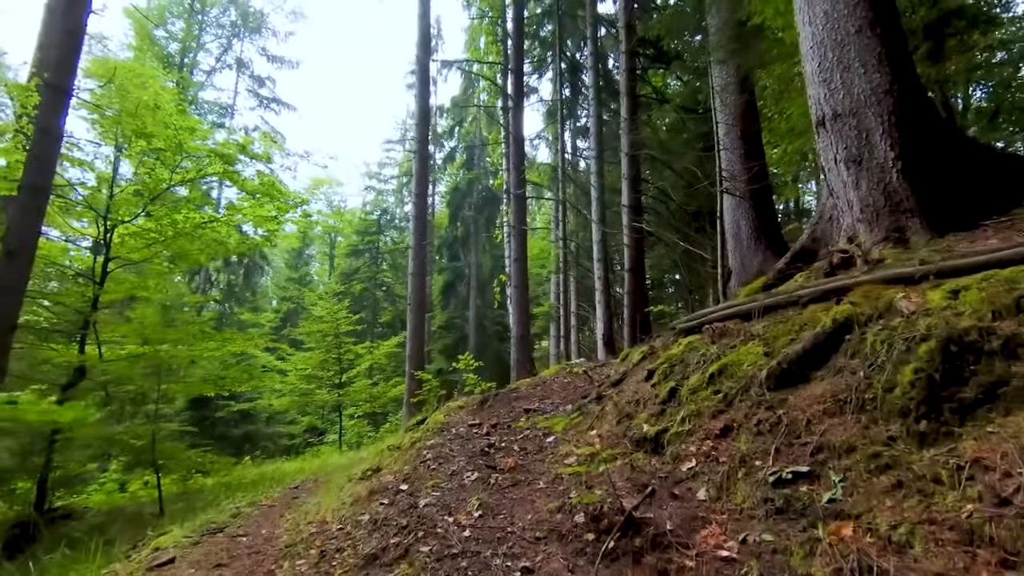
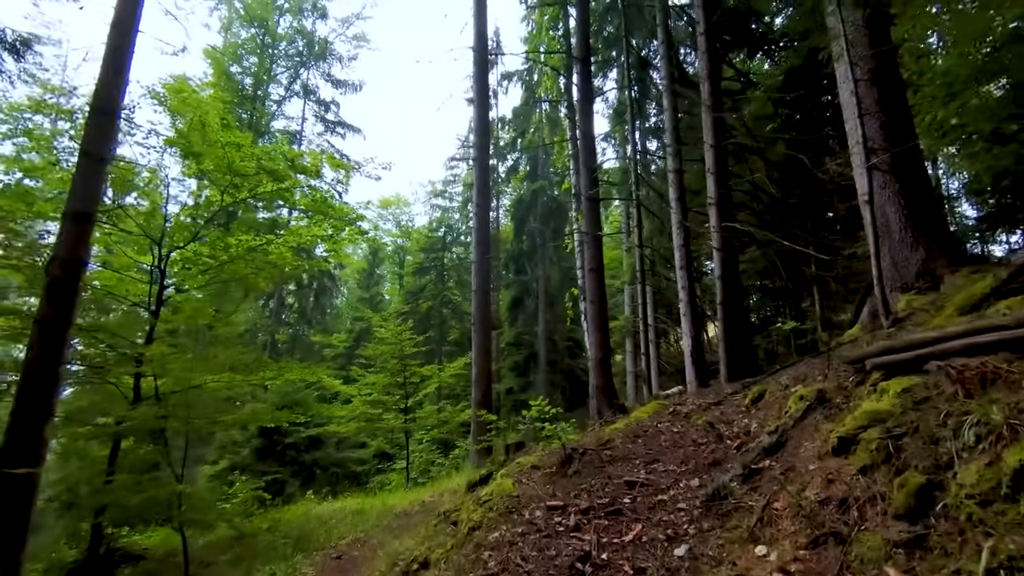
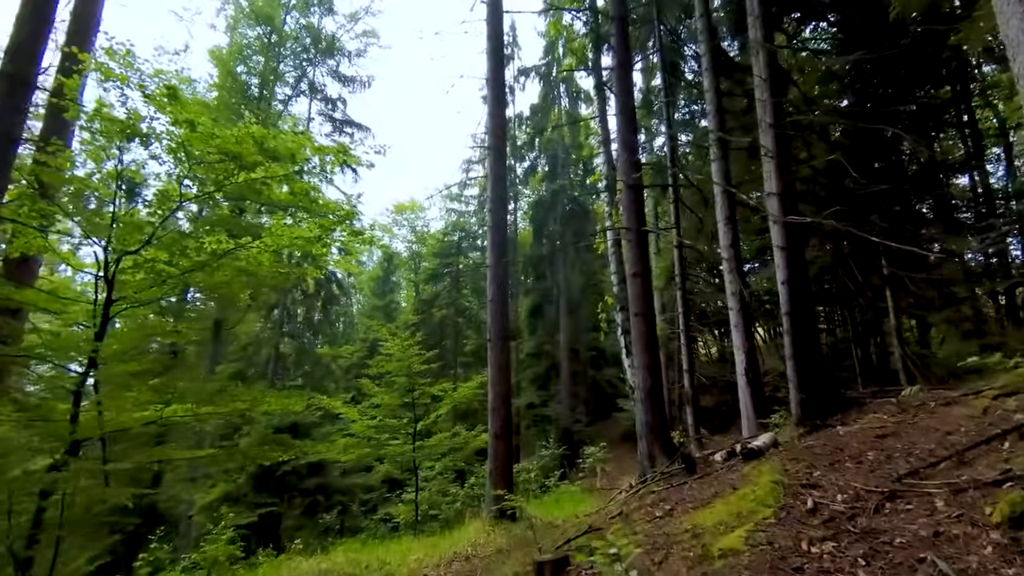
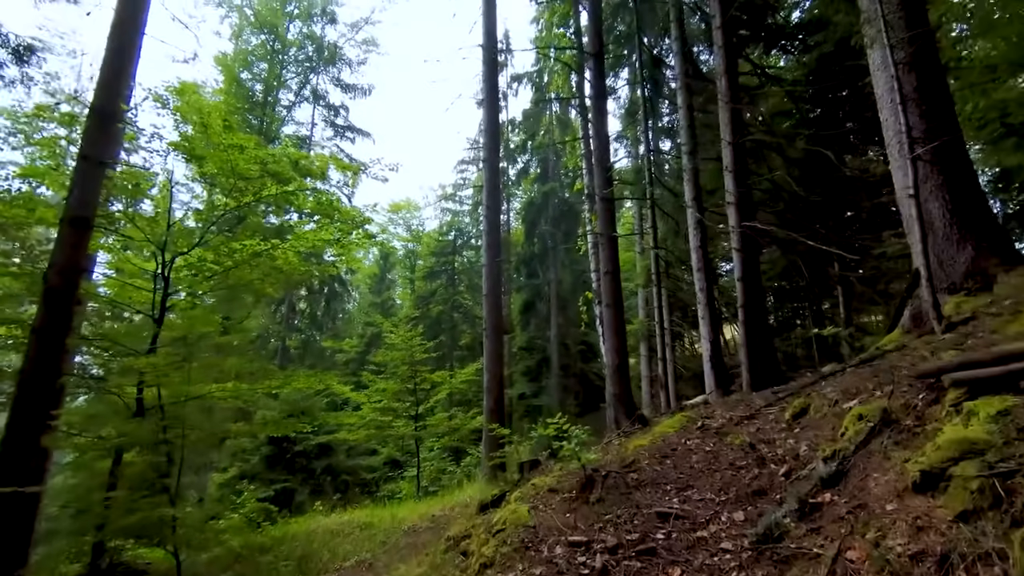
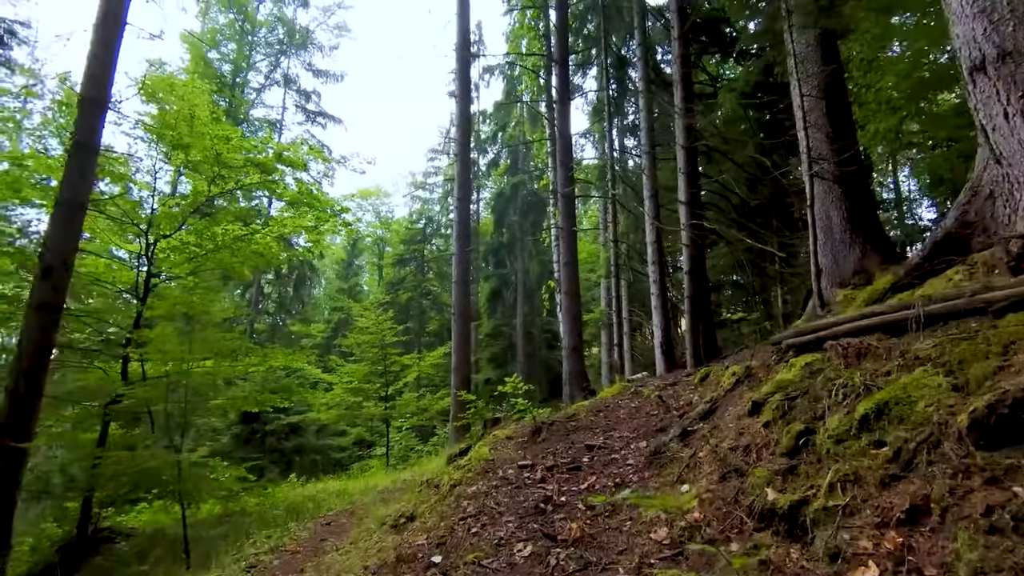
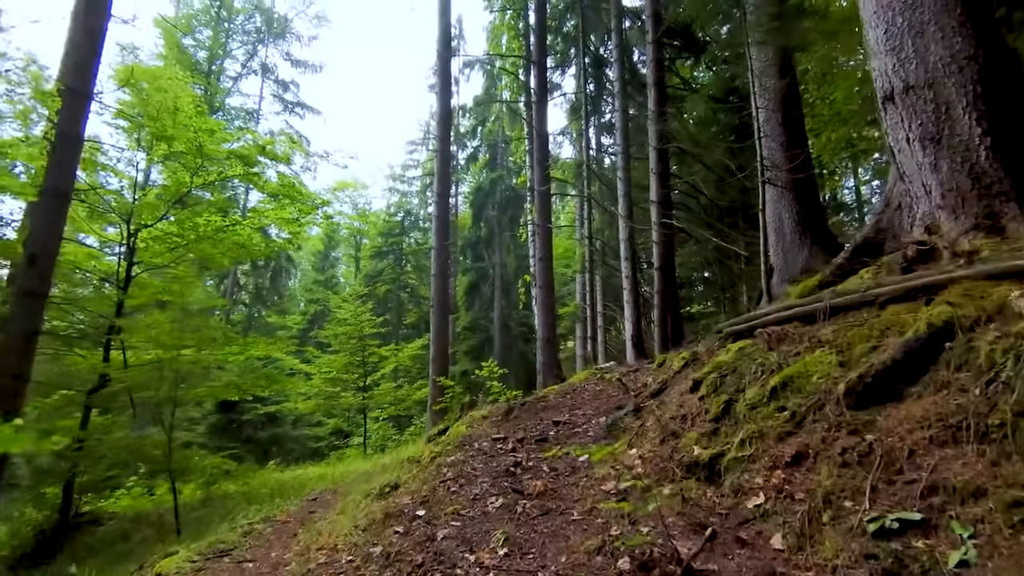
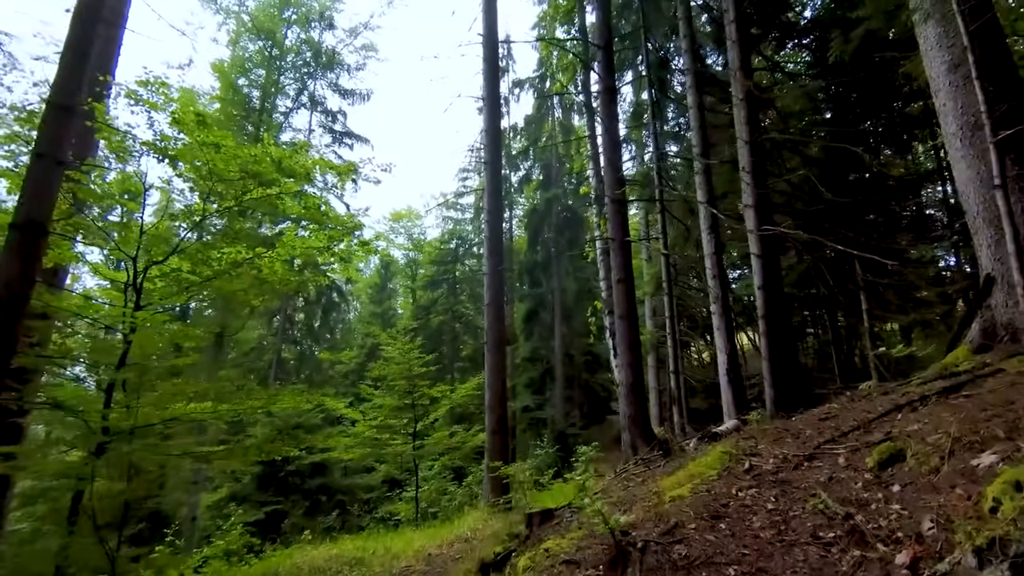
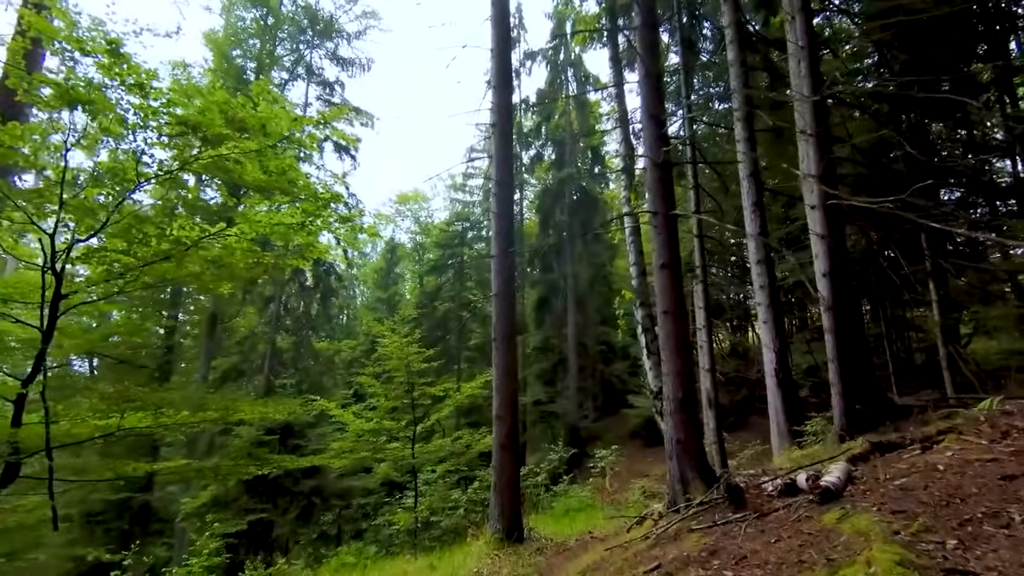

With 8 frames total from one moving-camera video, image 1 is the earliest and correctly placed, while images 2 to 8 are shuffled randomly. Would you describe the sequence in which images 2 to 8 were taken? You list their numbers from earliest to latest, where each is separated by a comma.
6, 5, 2, 4, 7, 3, 8
